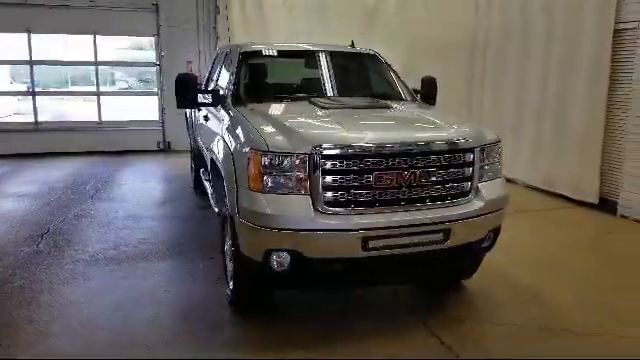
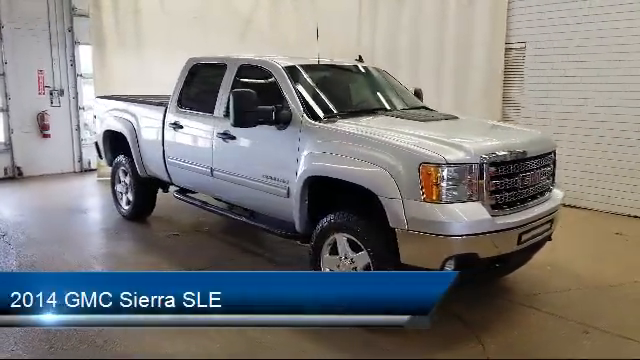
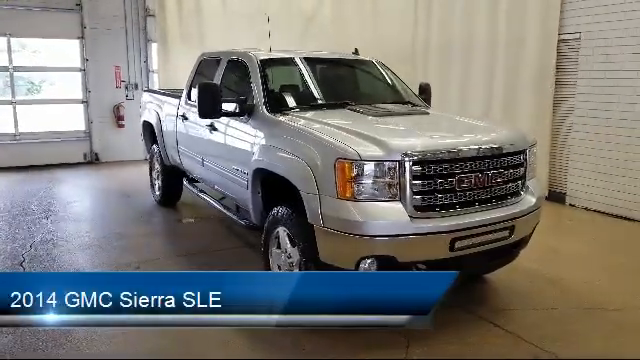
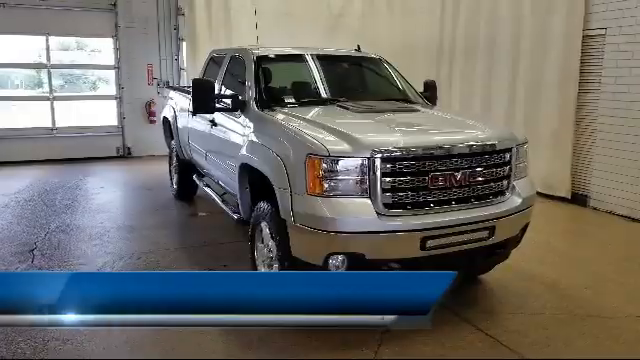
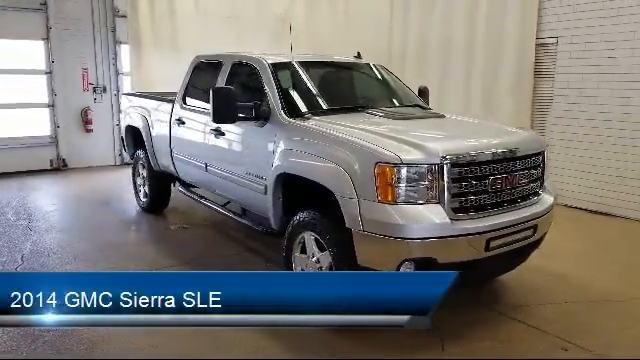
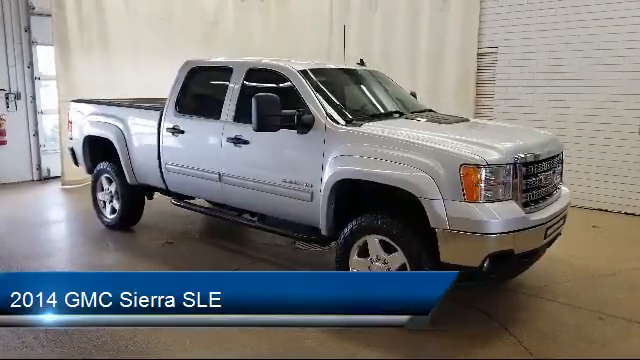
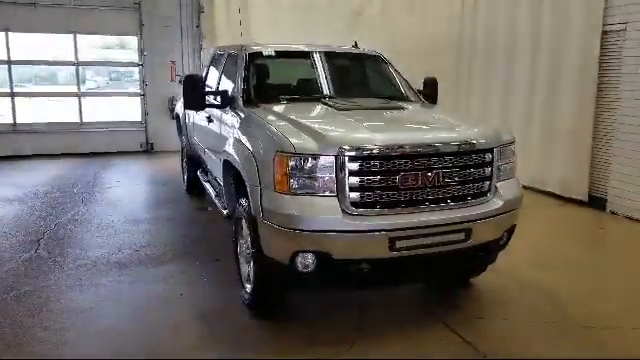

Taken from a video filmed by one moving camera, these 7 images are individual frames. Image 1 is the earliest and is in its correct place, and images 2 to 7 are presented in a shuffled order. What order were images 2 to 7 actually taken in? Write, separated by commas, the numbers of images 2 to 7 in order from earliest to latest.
7, 4, 3, 5, 2, 6
